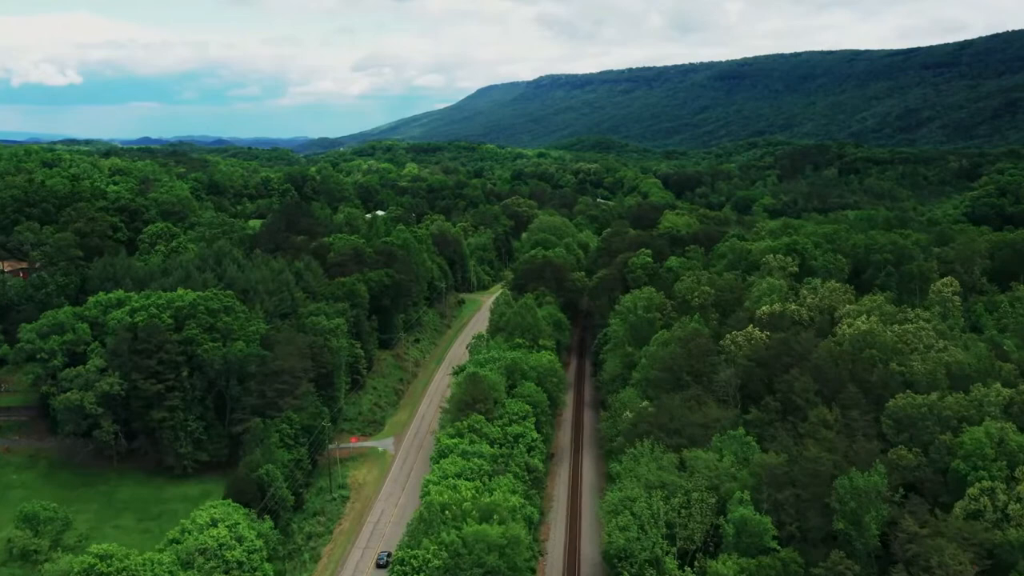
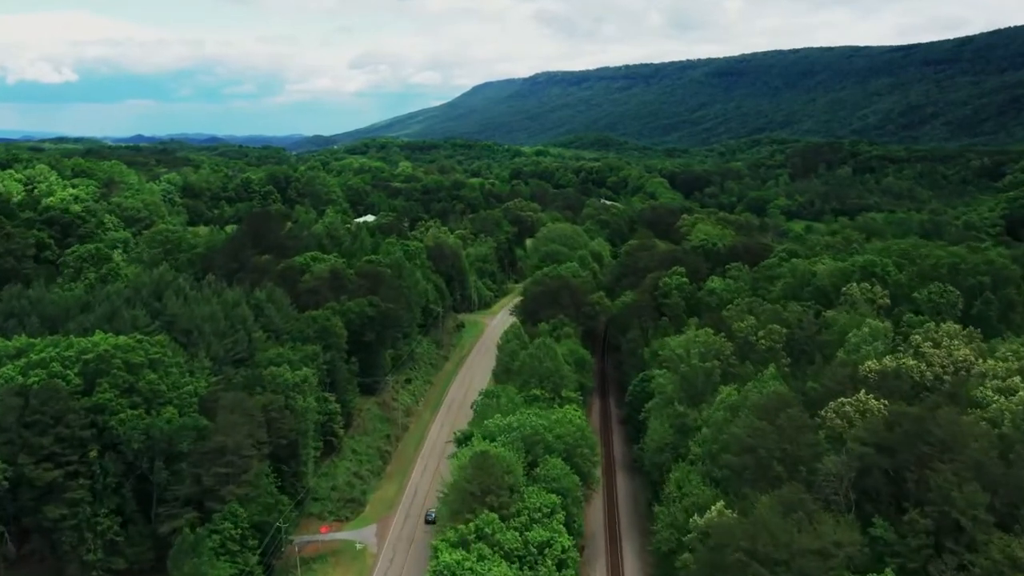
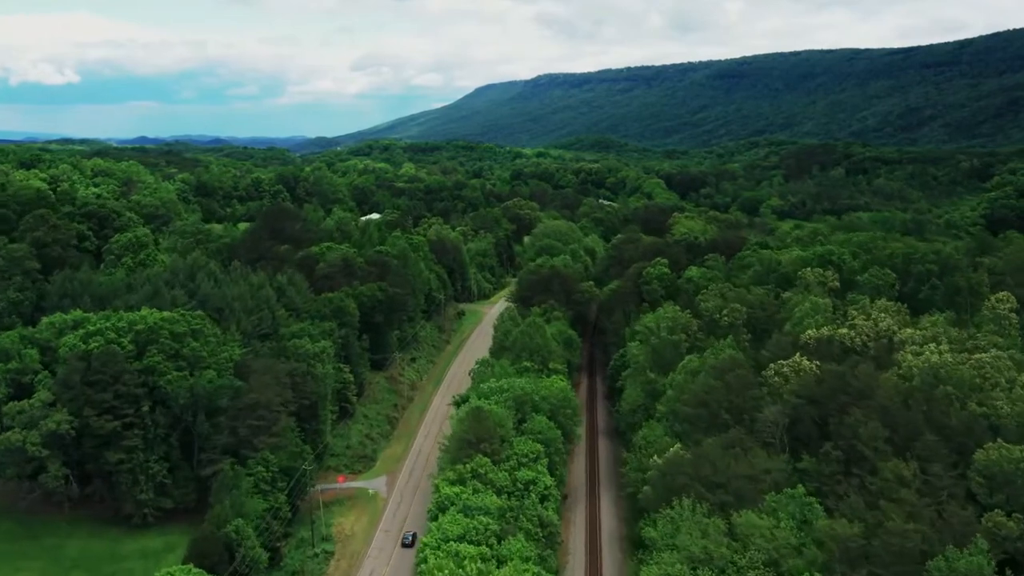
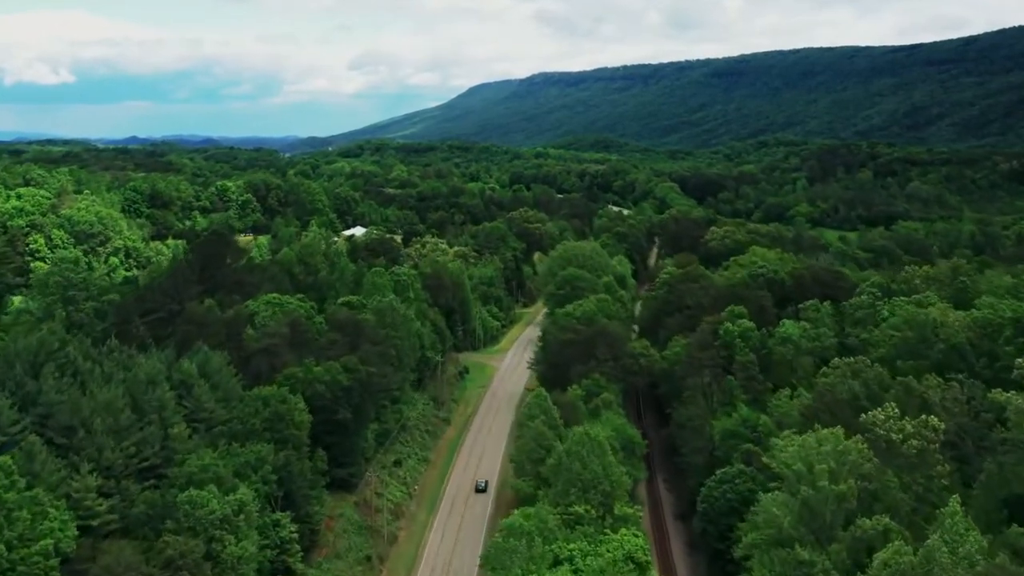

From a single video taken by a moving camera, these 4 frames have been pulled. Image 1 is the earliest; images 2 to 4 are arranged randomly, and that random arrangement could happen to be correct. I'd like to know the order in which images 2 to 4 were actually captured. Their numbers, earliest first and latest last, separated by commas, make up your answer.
3, 2, 4
